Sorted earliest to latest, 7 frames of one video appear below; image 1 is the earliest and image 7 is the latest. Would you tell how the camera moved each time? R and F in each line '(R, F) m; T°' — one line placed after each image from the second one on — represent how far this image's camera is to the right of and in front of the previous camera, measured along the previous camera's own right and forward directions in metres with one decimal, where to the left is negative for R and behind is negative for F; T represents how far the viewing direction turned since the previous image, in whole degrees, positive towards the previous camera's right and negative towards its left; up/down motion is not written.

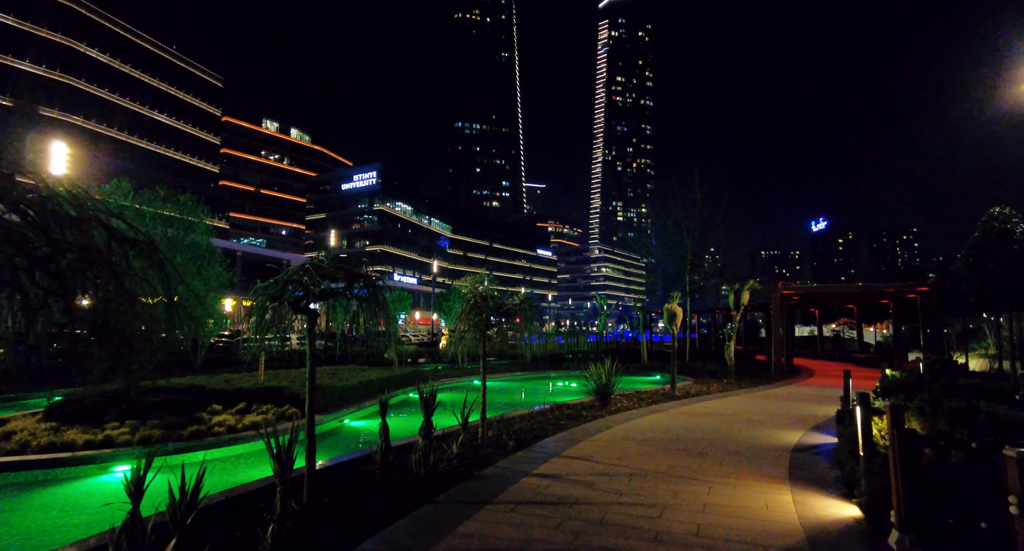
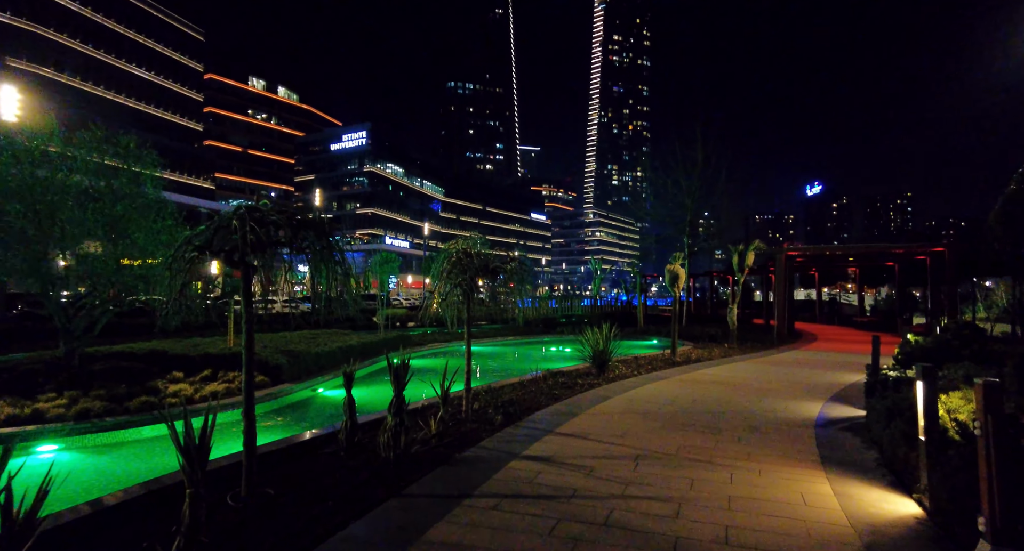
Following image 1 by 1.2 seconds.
(+0.1, +1.0) m; +1°
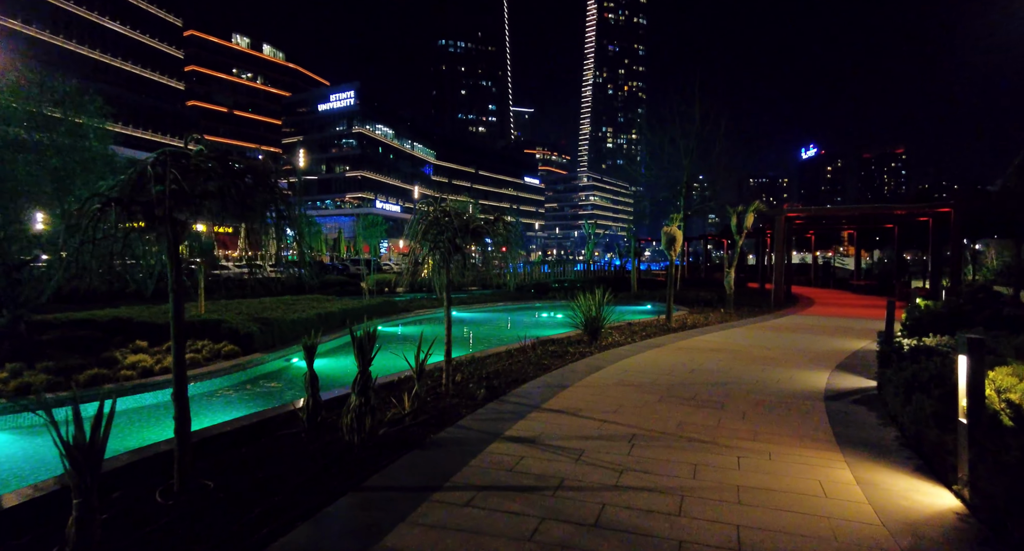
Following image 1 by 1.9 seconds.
(+0.1, +0.7) m; +1°
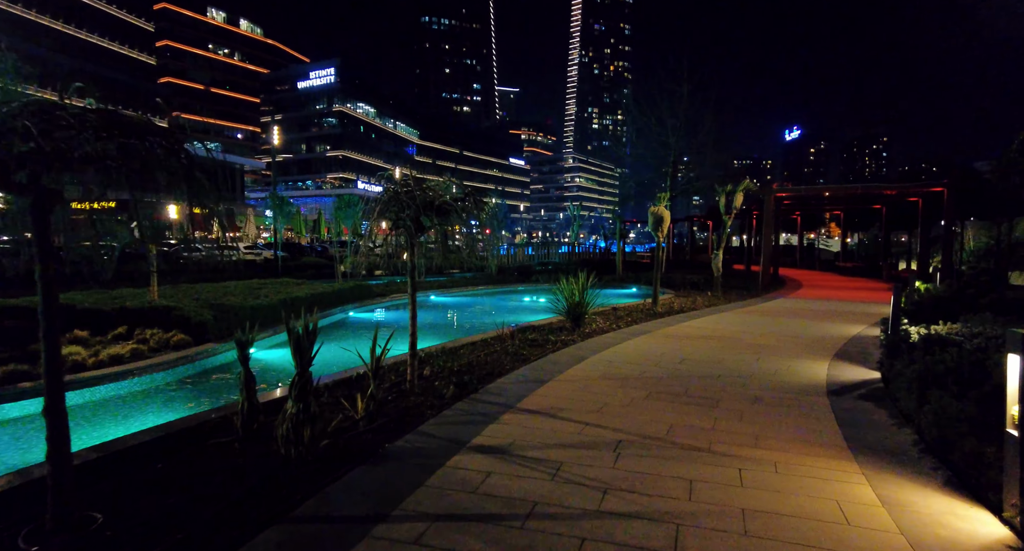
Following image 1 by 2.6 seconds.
(+0.1, +0.7) m; +1°
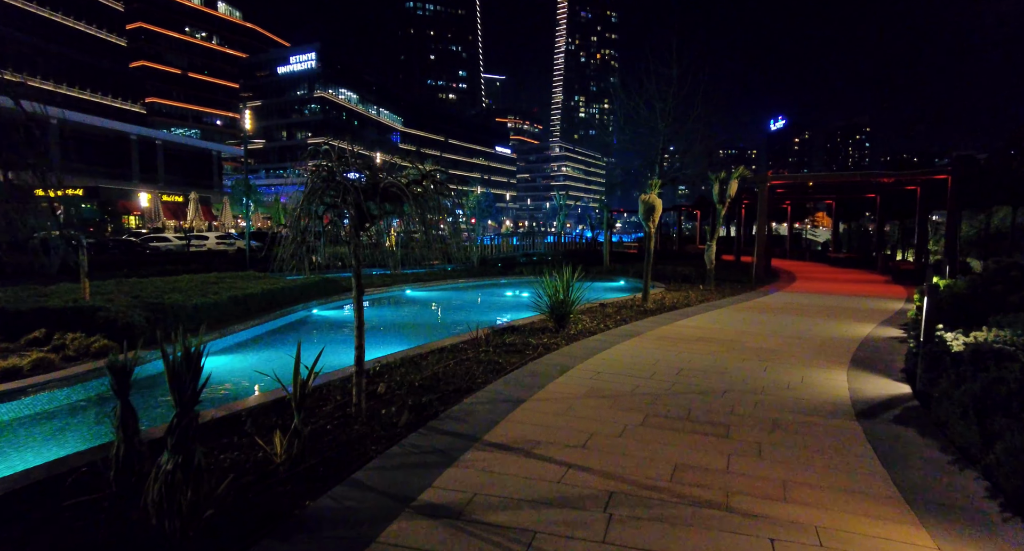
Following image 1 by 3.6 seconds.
(+0.2, +1.0) m; +1°
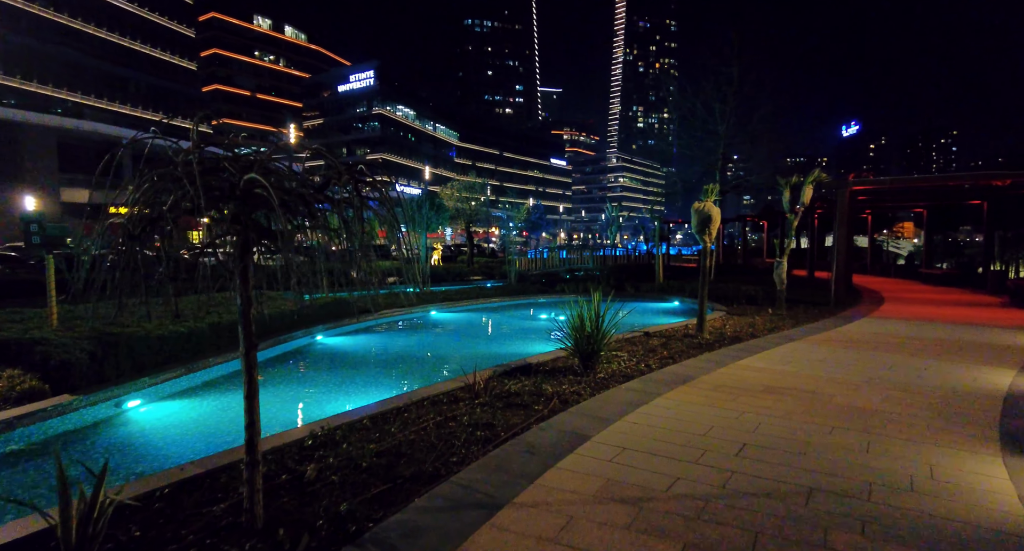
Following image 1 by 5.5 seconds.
(+0.5, +1.7) m; -6°
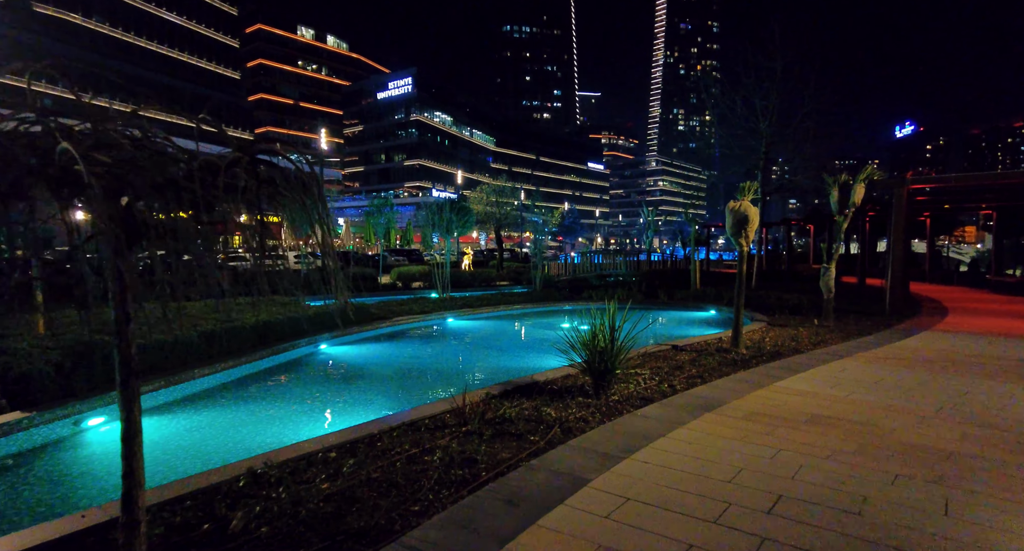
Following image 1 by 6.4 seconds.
(+0.4, +0.8) m; -4°
